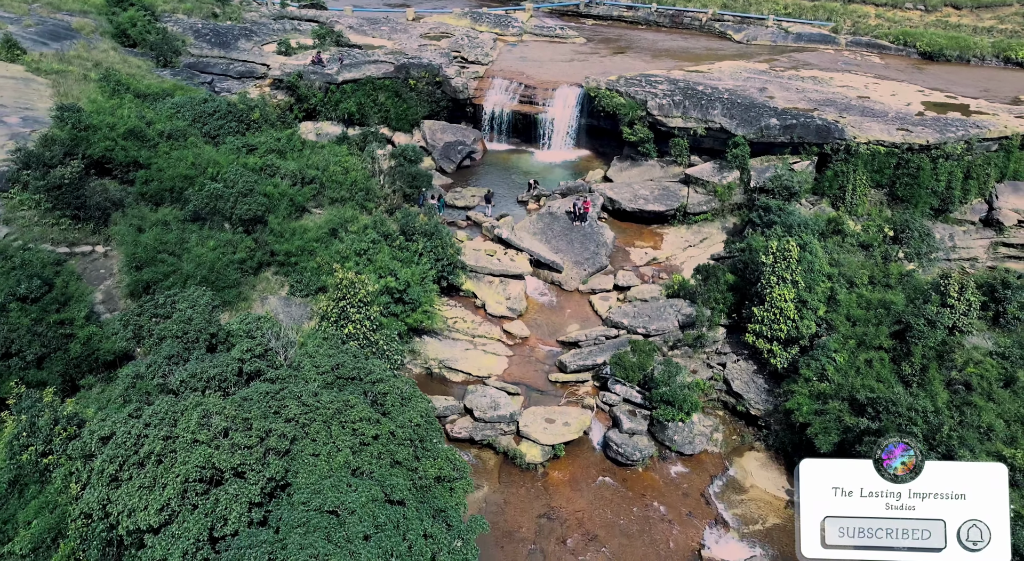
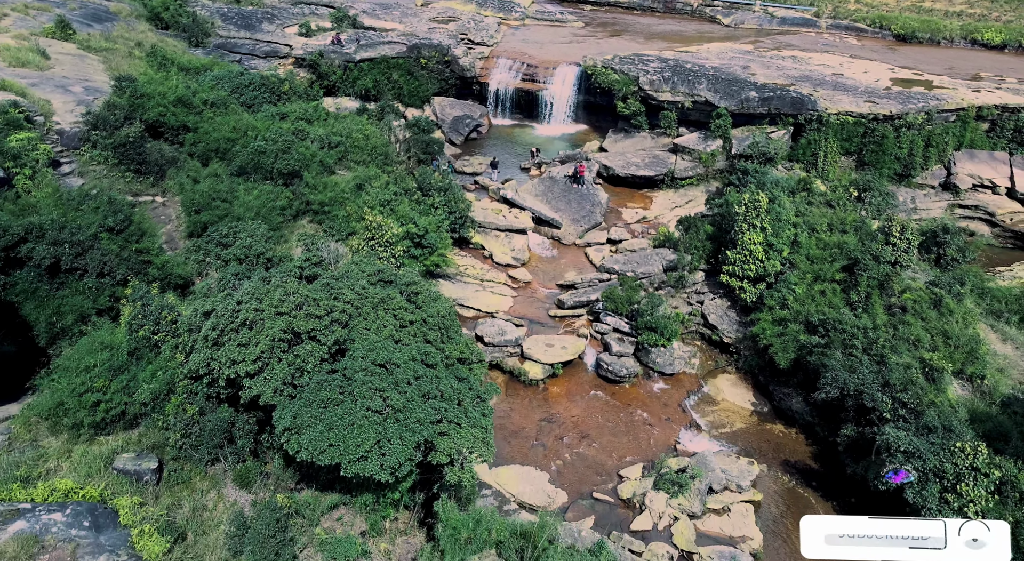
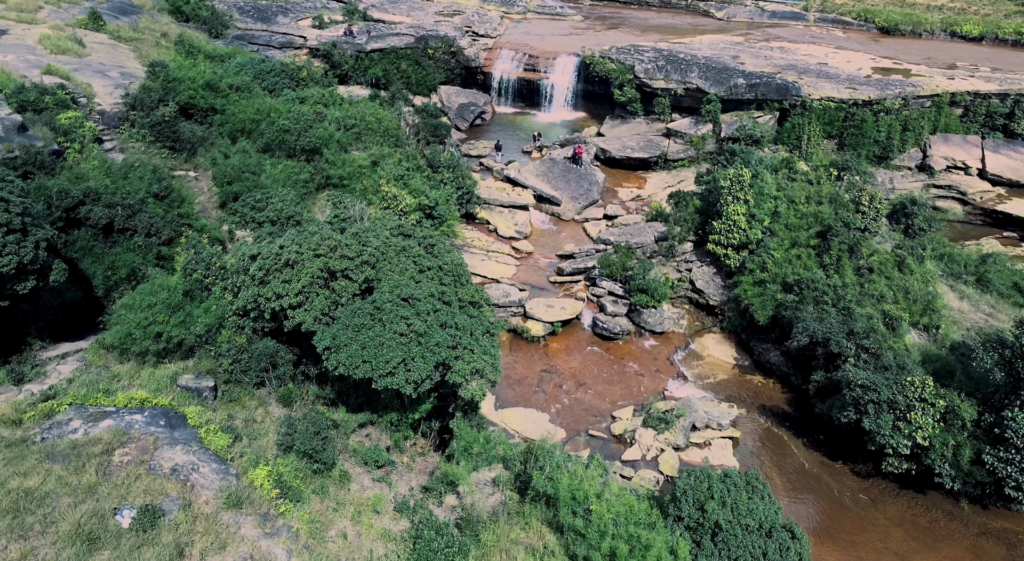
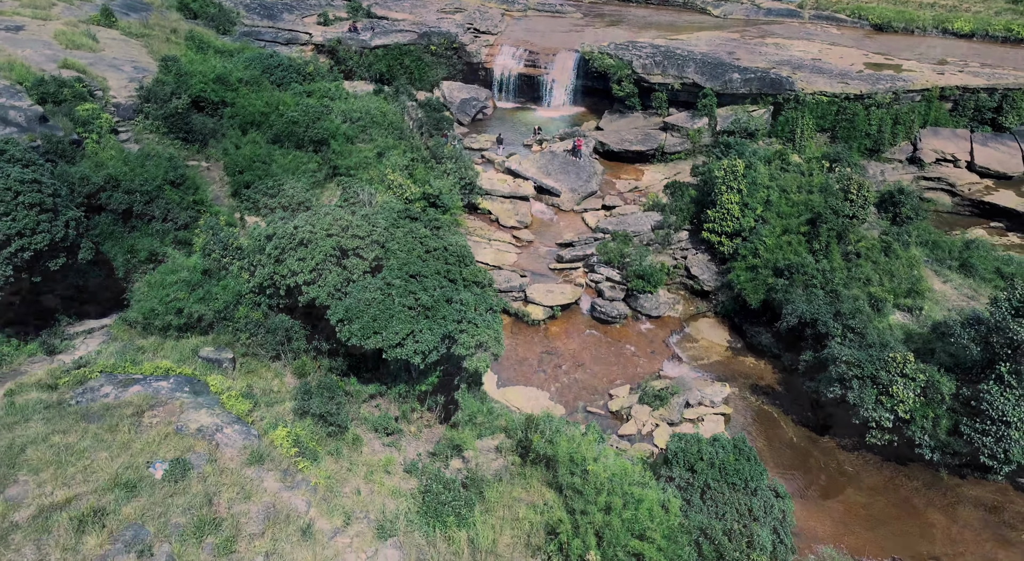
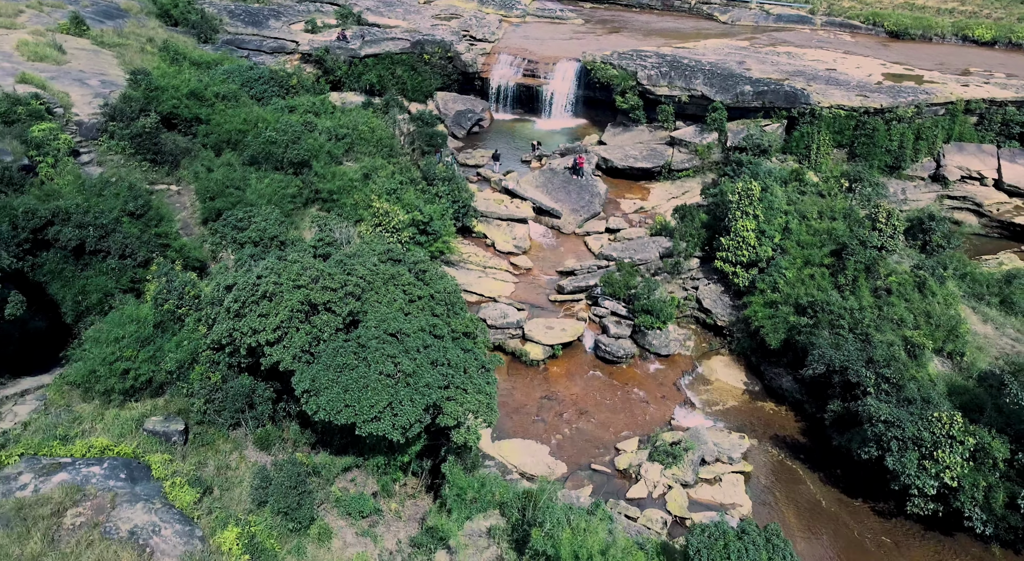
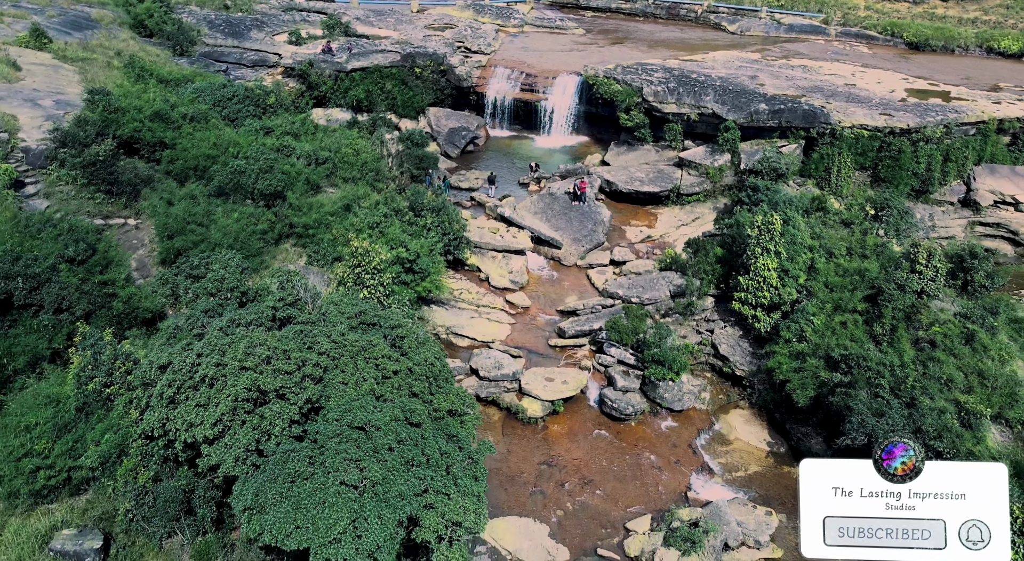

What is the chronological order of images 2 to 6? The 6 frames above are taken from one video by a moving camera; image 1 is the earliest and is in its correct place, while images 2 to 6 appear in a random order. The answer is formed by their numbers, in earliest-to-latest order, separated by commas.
6, 2, 5, 3, 4
